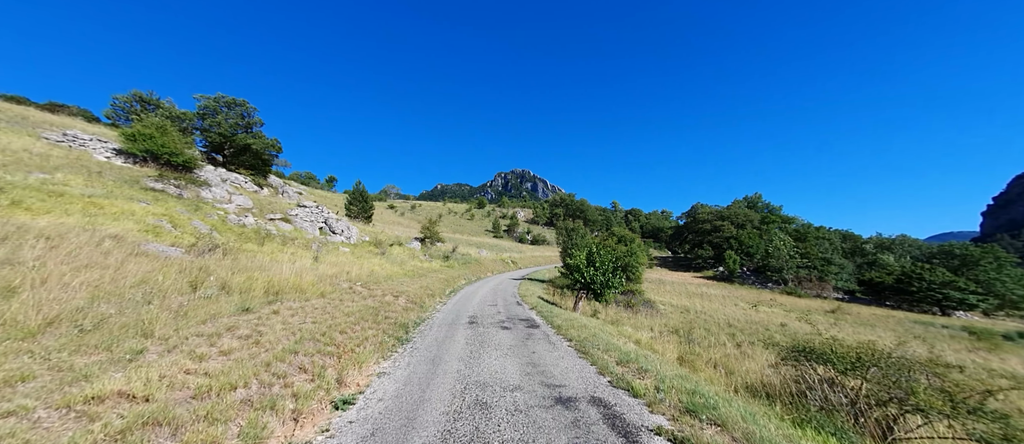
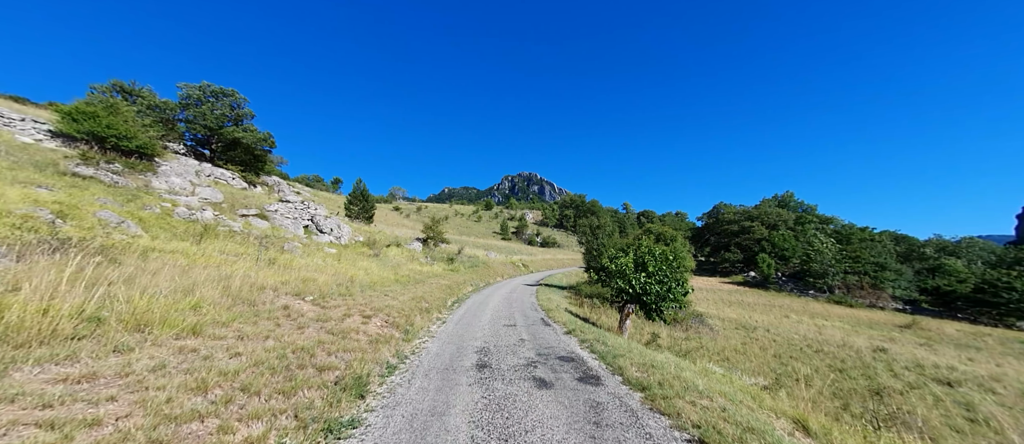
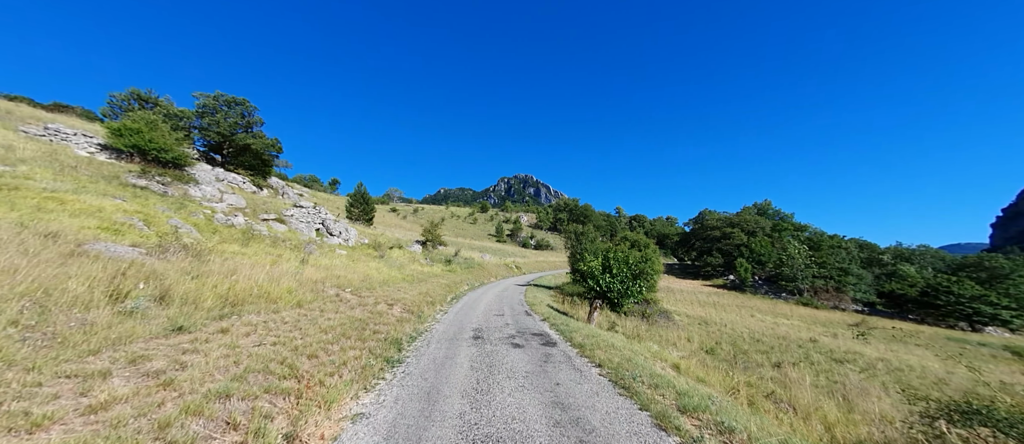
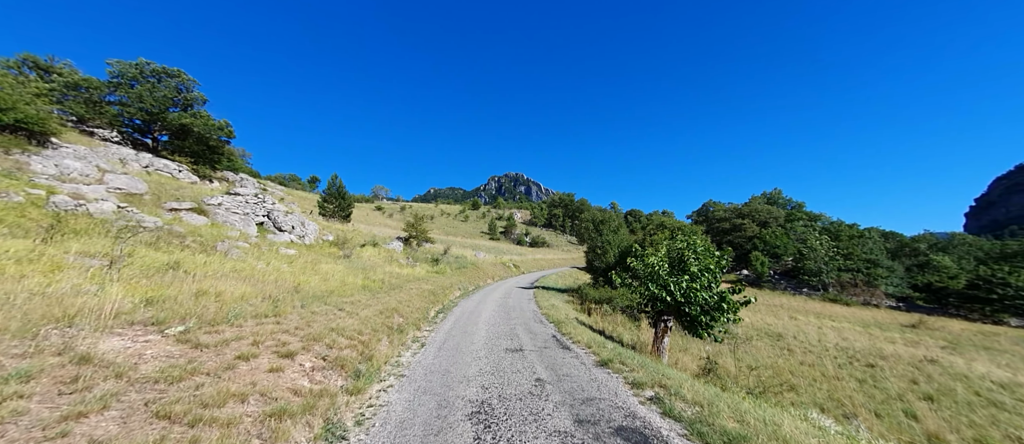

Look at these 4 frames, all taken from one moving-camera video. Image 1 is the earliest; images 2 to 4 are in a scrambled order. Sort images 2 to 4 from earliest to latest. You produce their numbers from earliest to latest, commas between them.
3, 2, 4
